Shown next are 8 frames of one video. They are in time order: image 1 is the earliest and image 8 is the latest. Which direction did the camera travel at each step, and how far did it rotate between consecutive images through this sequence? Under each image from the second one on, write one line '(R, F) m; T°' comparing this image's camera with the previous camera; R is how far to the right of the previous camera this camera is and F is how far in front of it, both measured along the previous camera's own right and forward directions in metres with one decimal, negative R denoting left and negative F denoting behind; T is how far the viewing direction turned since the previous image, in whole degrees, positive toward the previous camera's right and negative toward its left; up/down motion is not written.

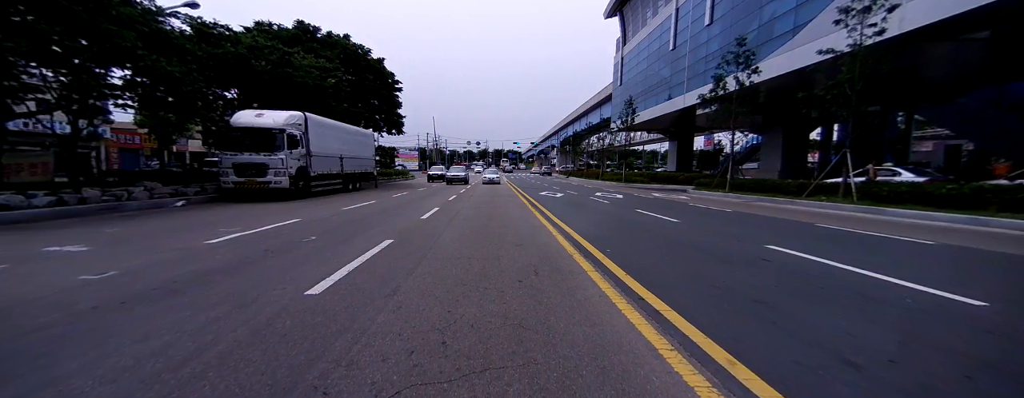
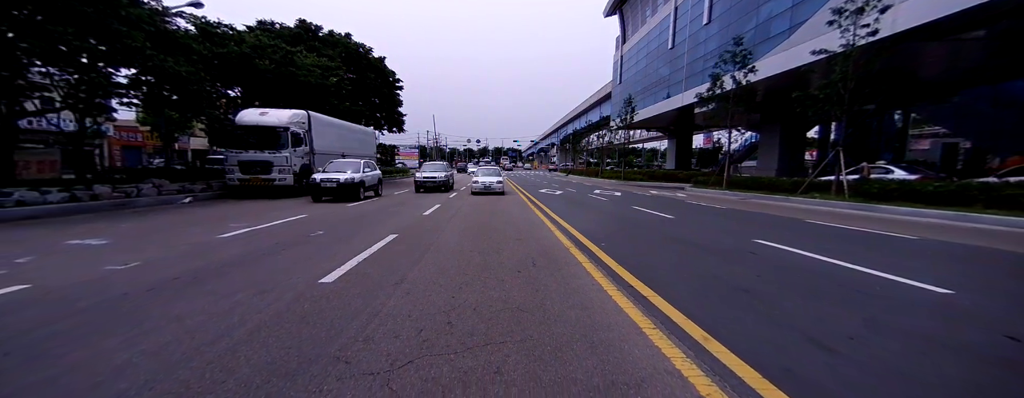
(0.0, -0.3) m; 0°
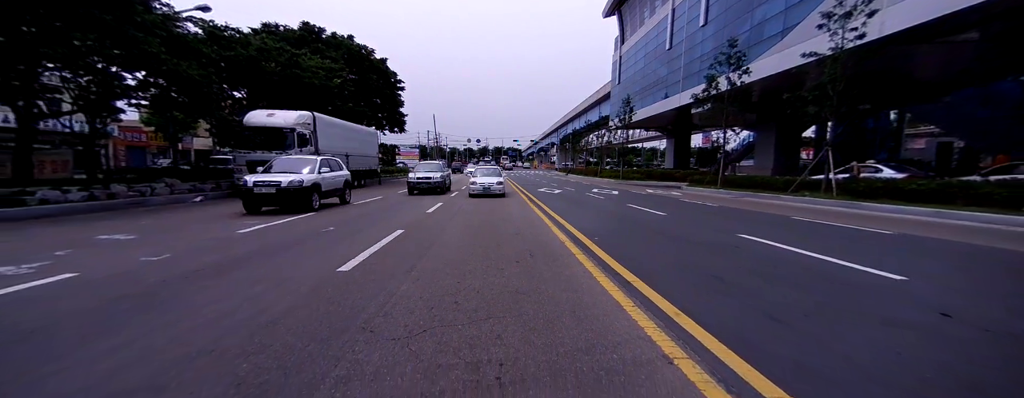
(0.0, -0.5) m; 0°
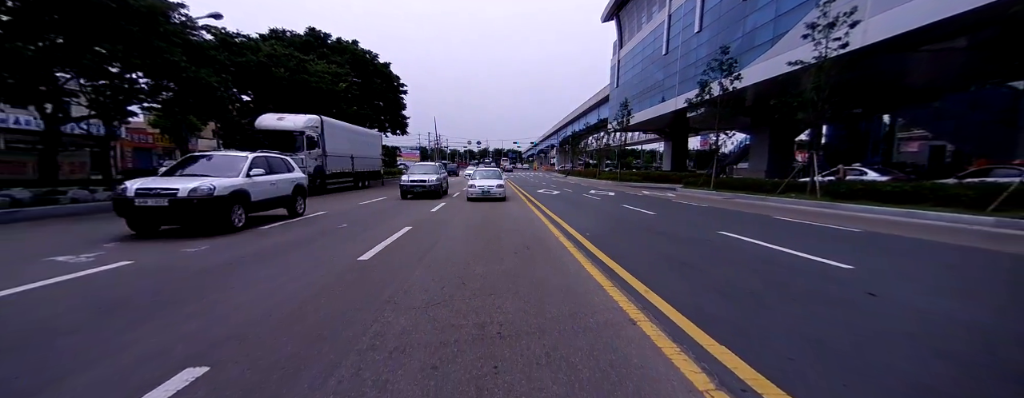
(0.0, -0.7) m; 0°
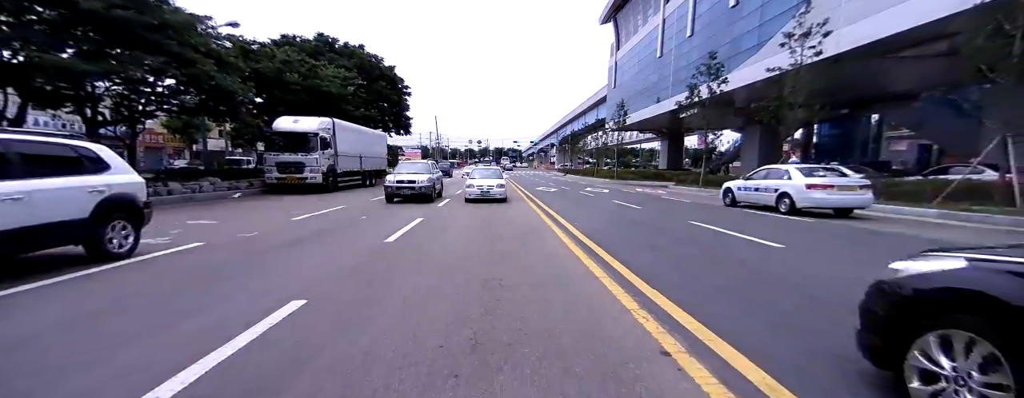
(0.0, -1.3) m; 0°
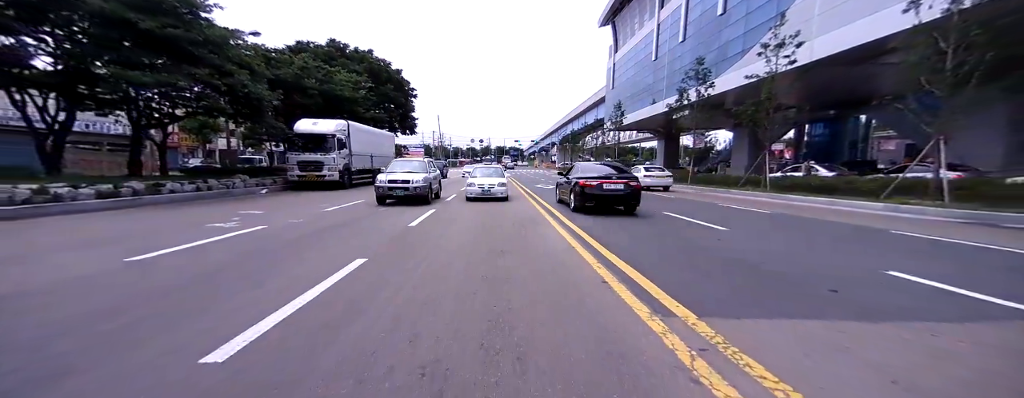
(+0.1, -1.6) m; 0°
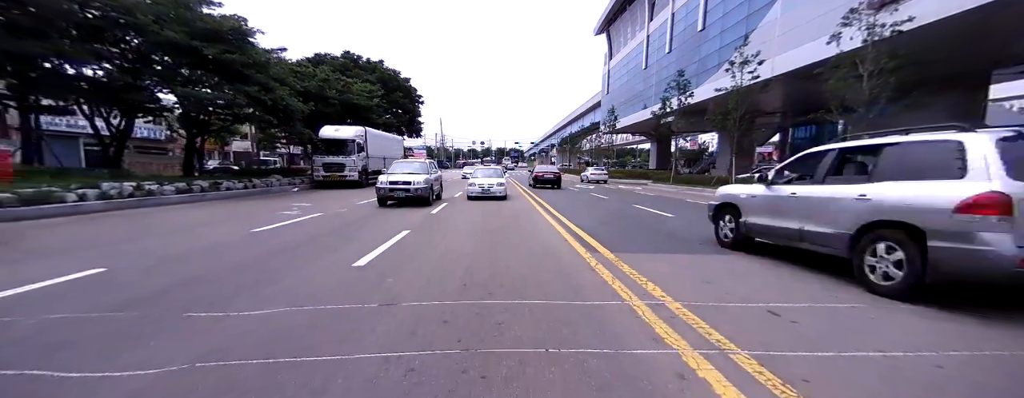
(+0.1, -2.6) m; 0°
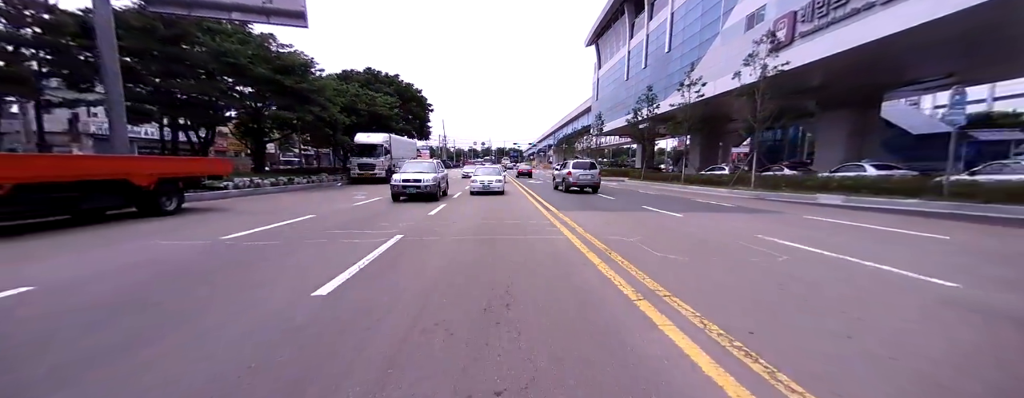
(+0.2, -5.6) m; 0°
